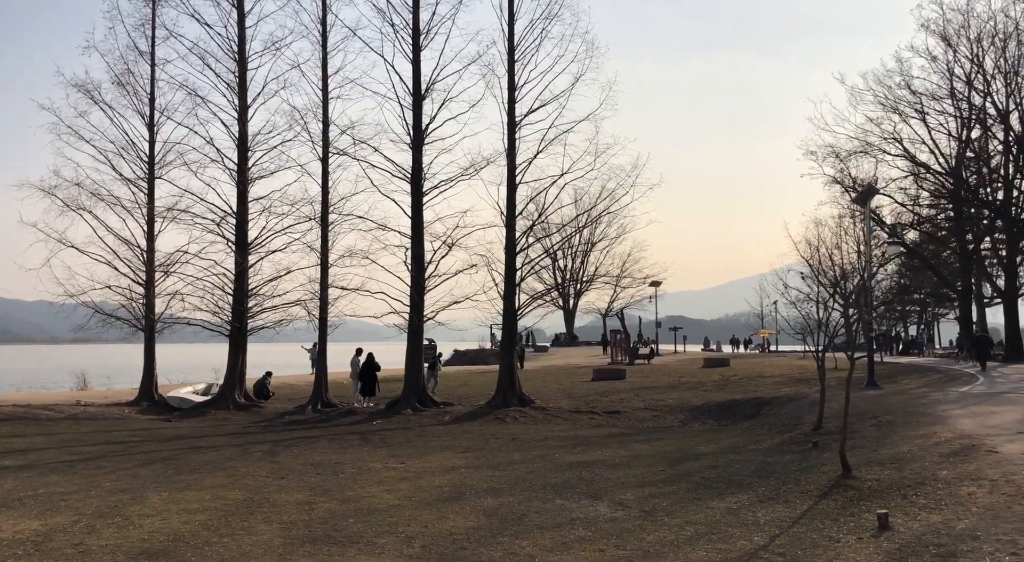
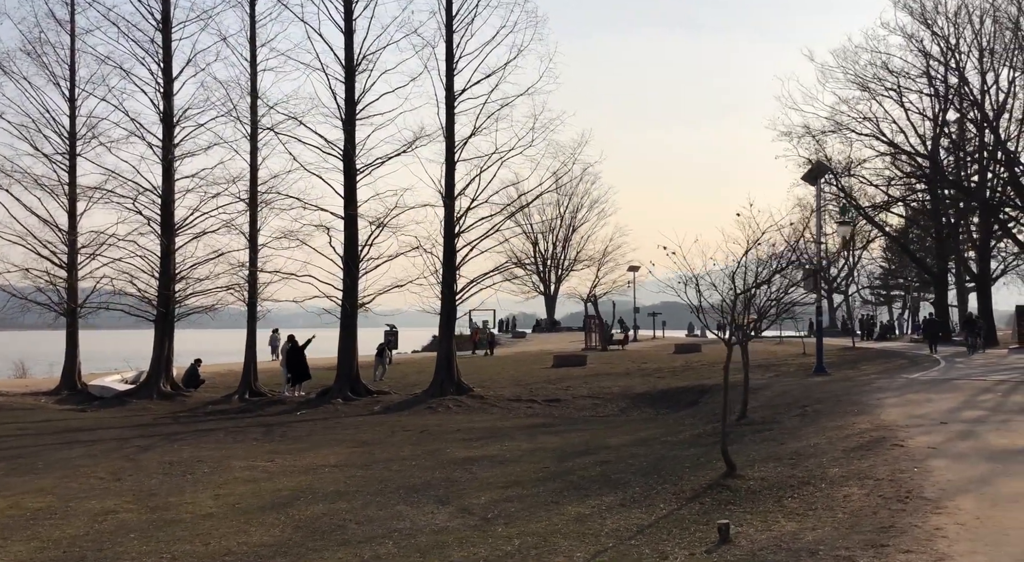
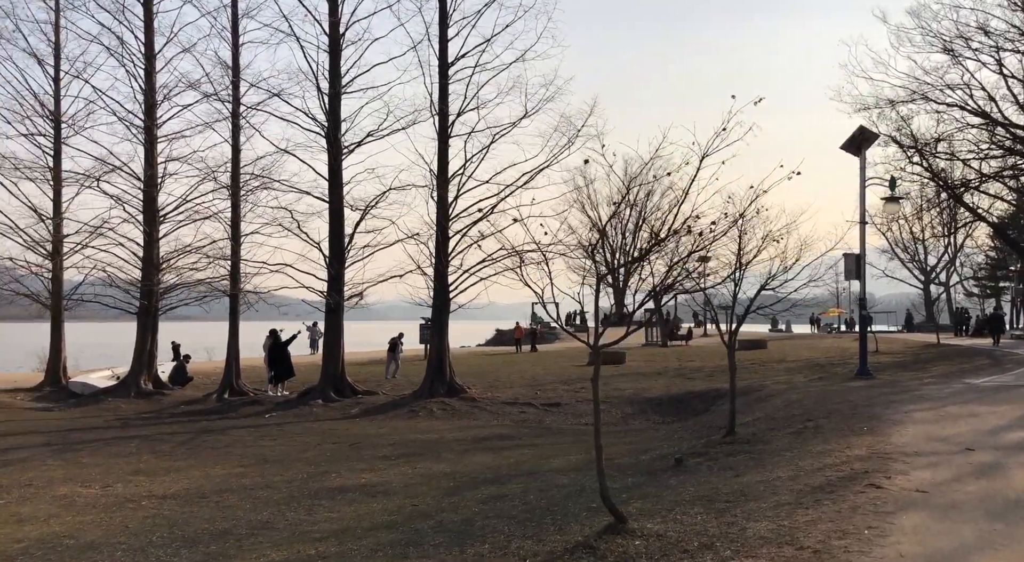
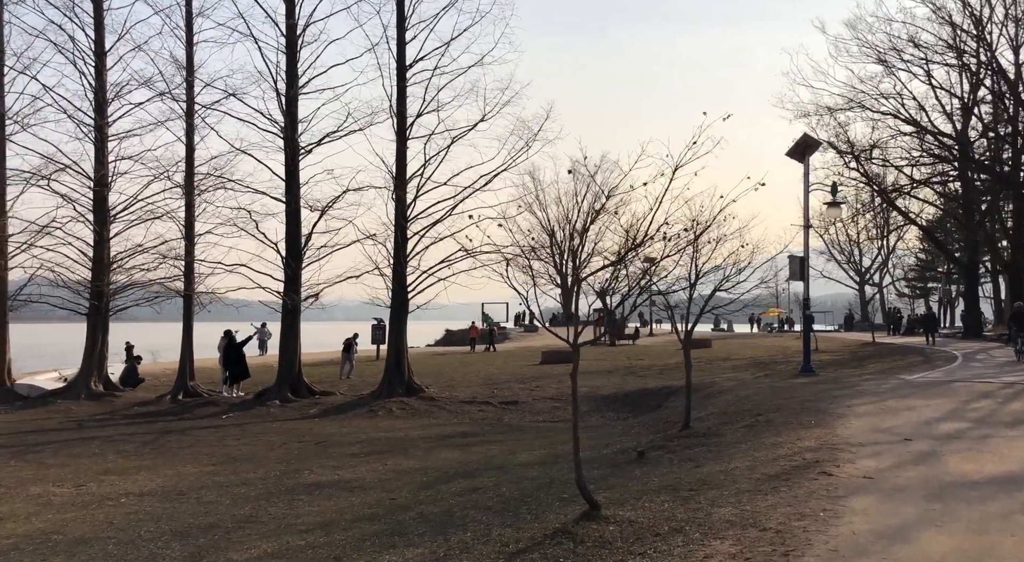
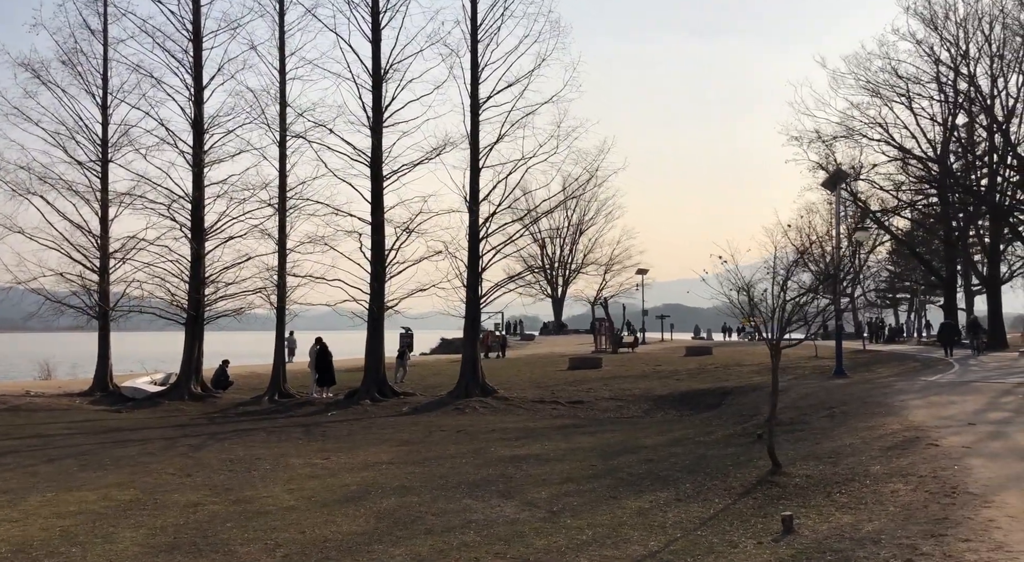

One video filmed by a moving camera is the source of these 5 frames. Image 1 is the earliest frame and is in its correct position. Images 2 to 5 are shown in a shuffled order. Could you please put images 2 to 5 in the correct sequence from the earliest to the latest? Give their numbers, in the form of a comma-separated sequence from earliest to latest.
5, 2, 4, 3
